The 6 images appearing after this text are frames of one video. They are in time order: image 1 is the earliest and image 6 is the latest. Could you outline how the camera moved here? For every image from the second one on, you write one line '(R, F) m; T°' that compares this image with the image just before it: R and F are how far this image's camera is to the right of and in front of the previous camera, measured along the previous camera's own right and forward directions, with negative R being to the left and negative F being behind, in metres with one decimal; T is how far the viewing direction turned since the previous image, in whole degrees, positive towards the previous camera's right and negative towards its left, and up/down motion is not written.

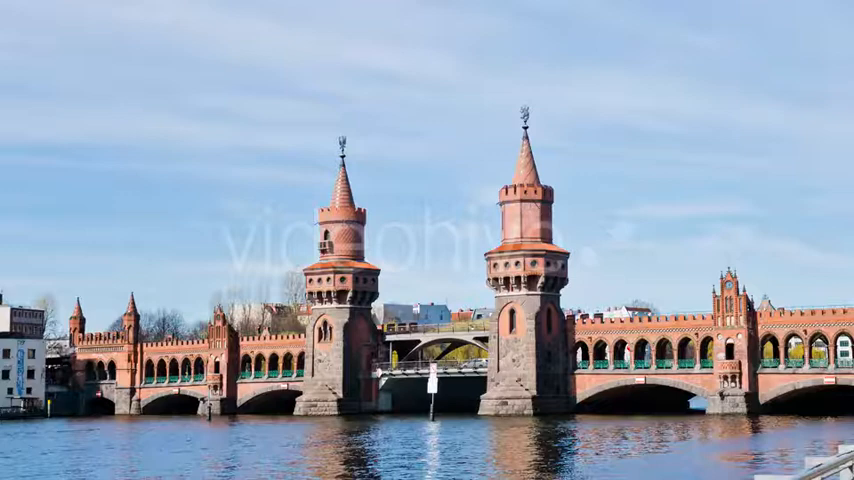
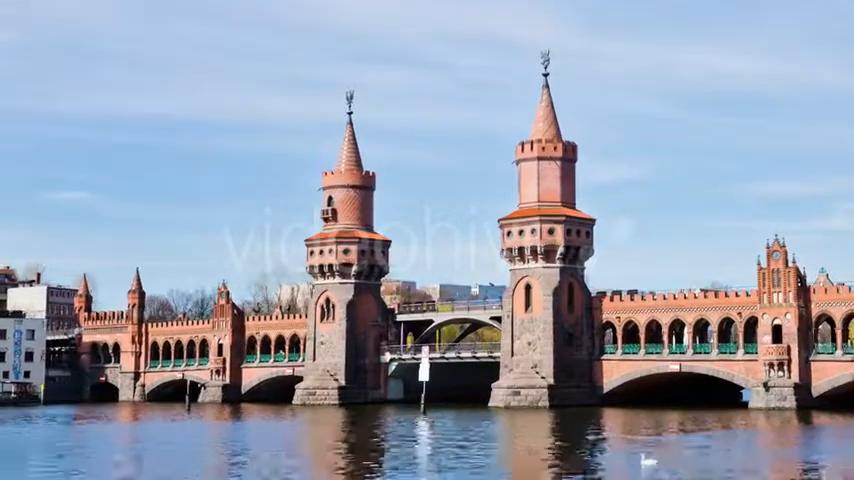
(+7.0, +11.5) m; -5°
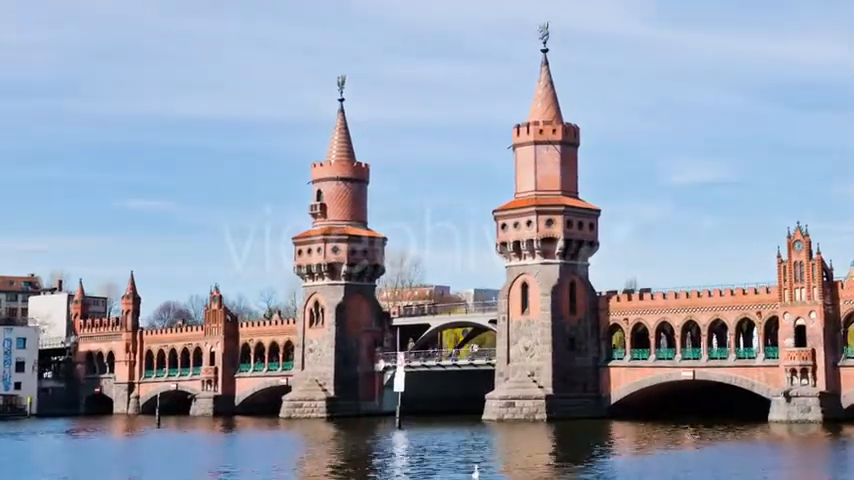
(+5.3, +7.7) m; -4°
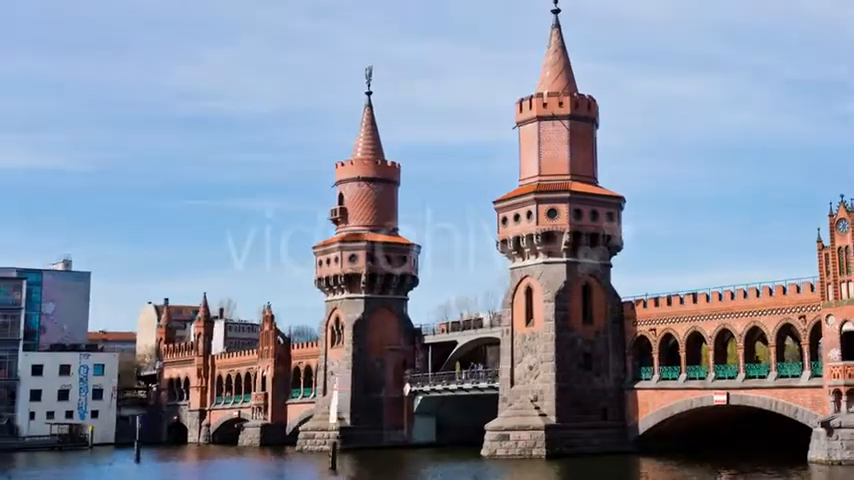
(+13.6, +12.7) m; -13°
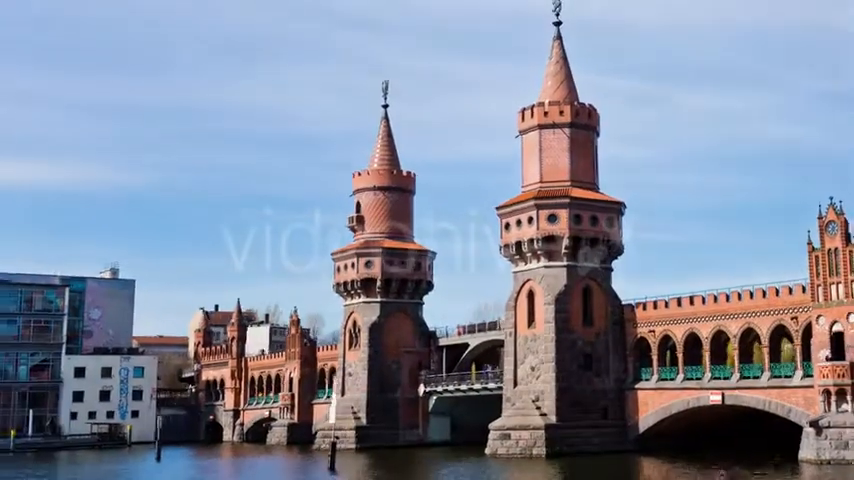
(+2.6, -1.2) m; -3°
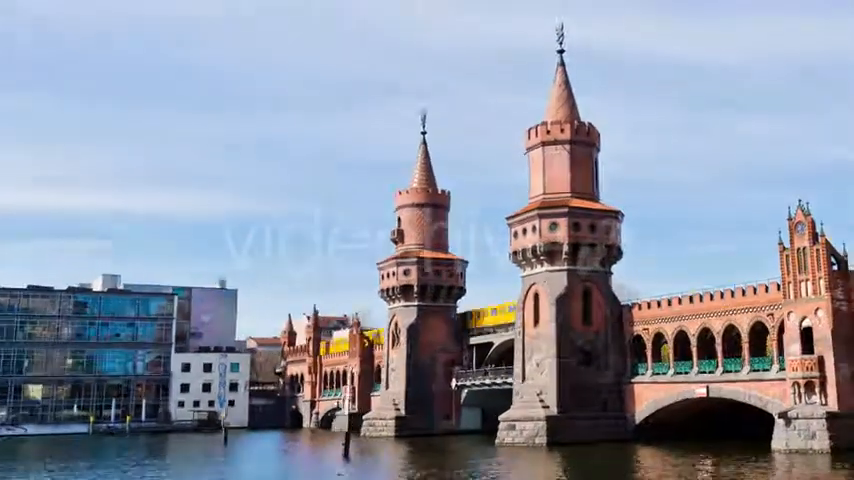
(+5.7, -3.9) m; -6°
